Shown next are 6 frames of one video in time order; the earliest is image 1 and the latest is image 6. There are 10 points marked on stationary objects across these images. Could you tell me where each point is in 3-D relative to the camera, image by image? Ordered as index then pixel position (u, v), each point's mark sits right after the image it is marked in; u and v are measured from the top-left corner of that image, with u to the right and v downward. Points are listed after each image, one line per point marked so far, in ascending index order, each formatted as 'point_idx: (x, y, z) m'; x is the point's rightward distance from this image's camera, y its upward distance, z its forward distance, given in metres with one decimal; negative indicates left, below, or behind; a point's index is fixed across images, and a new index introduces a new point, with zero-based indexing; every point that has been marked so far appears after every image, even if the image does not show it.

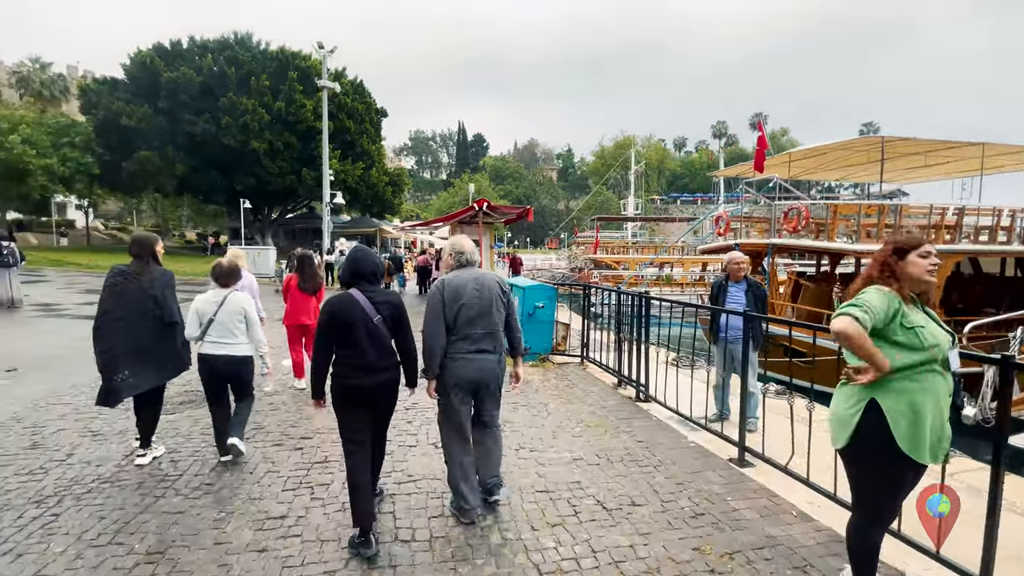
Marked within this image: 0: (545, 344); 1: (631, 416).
0: (+0.5, -1.0, +8.3) m
1: (+1.5, -1.6, +5.8) m
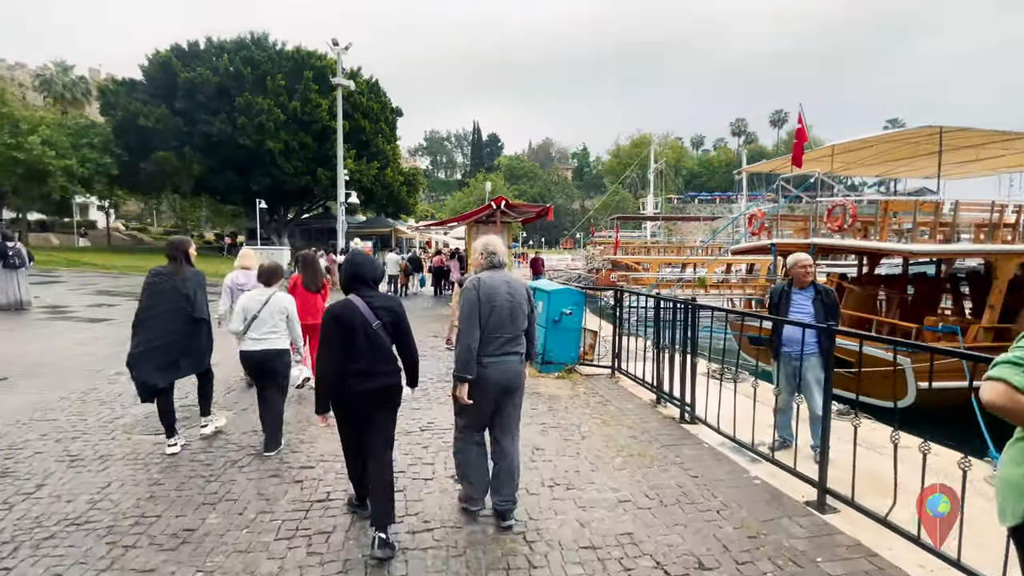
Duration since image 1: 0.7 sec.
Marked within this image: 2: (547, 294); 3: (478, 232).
0: (+0.9, -1.0, +7.6) m
1: (+1.8, -1.6, +5.0) m
2: (+0.5, -0.1, +7.5) m
3: (-1.2, +2.0, +16.8) m
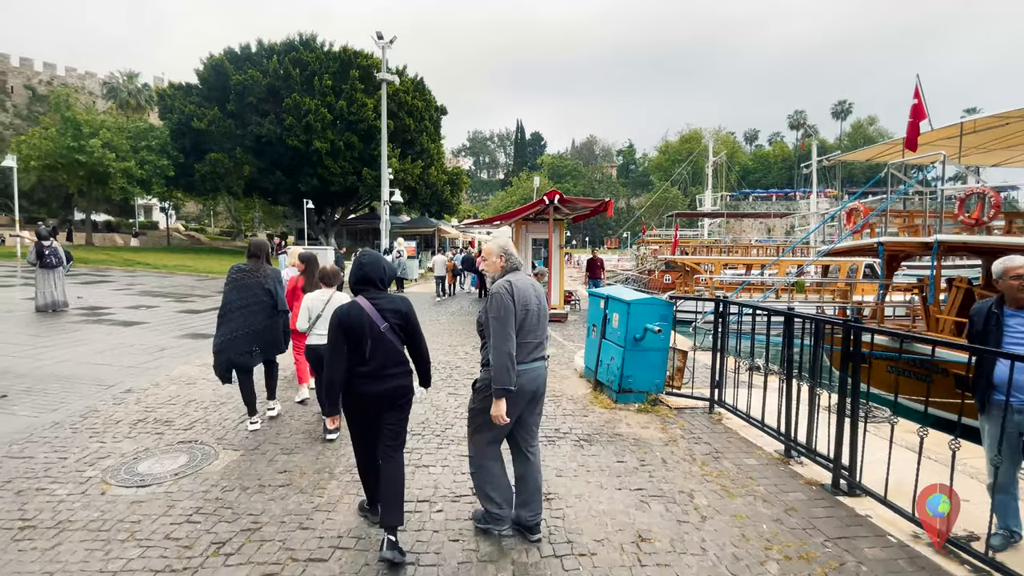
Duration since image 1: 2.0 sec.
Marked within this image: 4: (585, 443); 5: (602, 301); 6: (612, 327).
0: (+1.8, -1.2, +6.1) m
1: (+2.4, -1.8, +3.4) m
2: (+1.4, -0.2, +6.0) m
3: (+0.5, +1.9, +15.4) m
4: (+0.7, -1.6, +4.8) m
5: (+1.2, -0.2, +6.6) m
6: (+1.3, -0.5, +6.4) m
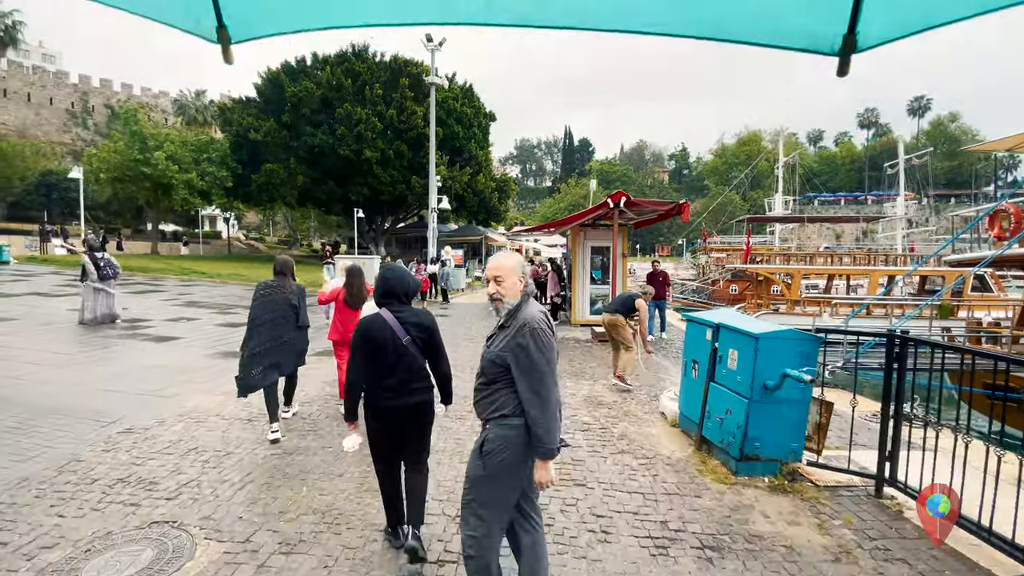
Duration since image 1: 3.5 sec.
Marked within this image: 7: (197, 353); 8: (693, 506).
0: (+2.5, -1.4, +4.4) m
1: (+2.9, -2.0, +1.7) m
2: (+2.2, -0.5, +4.4) m
3: (+2.1, +1.5, +13.8) m
4: (+1.4, -1.8, +3.2) m
5: (+2.0, -0.4, +5.0) m
6: (+2.1, -0.8, +4.7) m
7: (-6.2, -1.3, +9.4) m
8: (+1.5, -1.8, +3.9) m
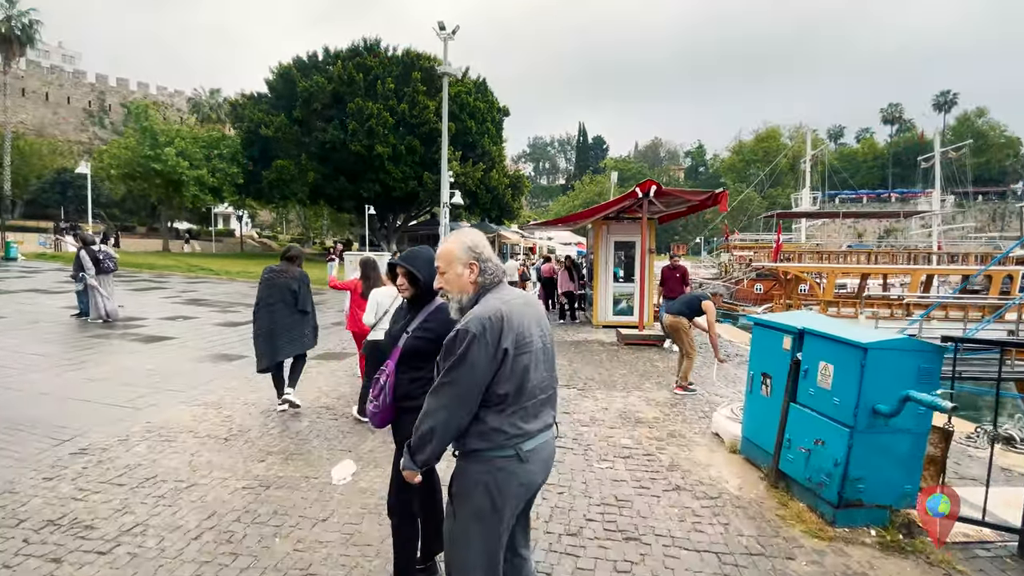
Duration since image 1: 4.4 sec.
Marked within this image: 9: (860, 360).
0: (+2.8, -1.4, +3.4) m
1: (+3.1, -2.0, +0.7) m
2: (+2.4, -0.4, +3.4) m
3: (+2.6, +1.5, +12.8) m
4: (+1.6, -1.8, +2.3) m
5: (+2.3, -0.4, +4.0) m
6: (+2.3, -0.7, +3.7) m
7: (-5.8, -1.2, +8.6) m
8: (+1.7, -1.7, +2.9) m
9: (+2.4, -0.5, +3.3) m
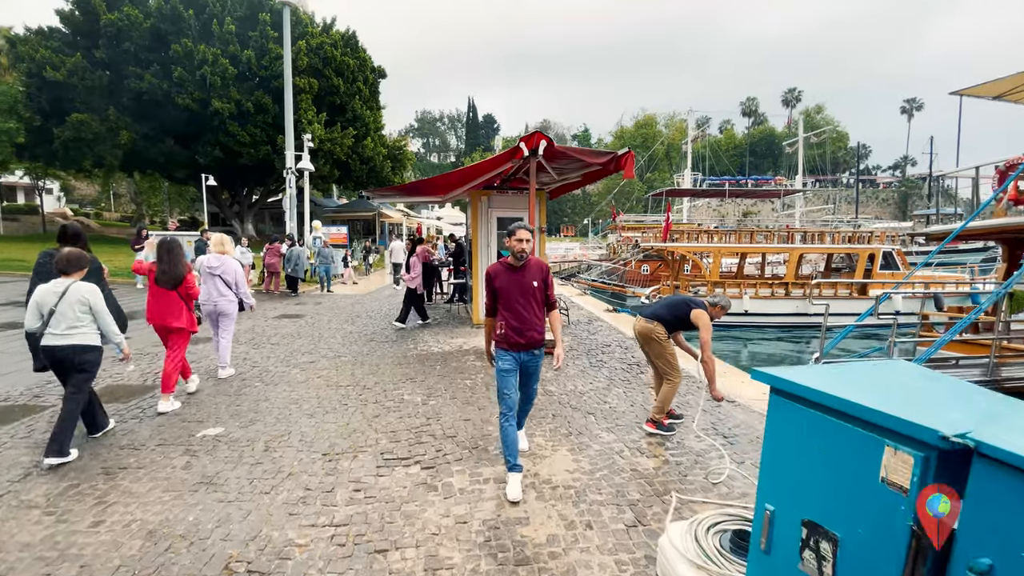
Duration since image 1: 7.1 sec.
0: (+1.8, -1.5, +1.0) m
1: (+2.7, -2.1, -1.6) m
2: (+1.4, -0.5, +0.9) m
3: (-0.5, +1.8, +10.0) m
4: (+0.9, -2.0, -0.3) m
5: (+1.2, -0.5, +1.5) m
6: (+1.3, -0.8, +1.2) m
7: (-7.7, -1.3, +4.2) m
8: (+0.8, -1.9, +0.3) m
9: (+1.4, -0.6, +0.8) m
